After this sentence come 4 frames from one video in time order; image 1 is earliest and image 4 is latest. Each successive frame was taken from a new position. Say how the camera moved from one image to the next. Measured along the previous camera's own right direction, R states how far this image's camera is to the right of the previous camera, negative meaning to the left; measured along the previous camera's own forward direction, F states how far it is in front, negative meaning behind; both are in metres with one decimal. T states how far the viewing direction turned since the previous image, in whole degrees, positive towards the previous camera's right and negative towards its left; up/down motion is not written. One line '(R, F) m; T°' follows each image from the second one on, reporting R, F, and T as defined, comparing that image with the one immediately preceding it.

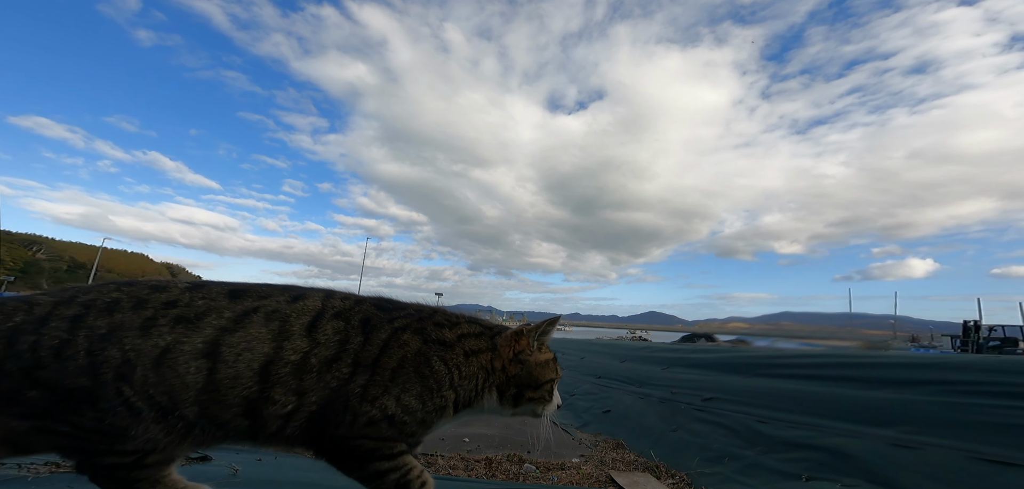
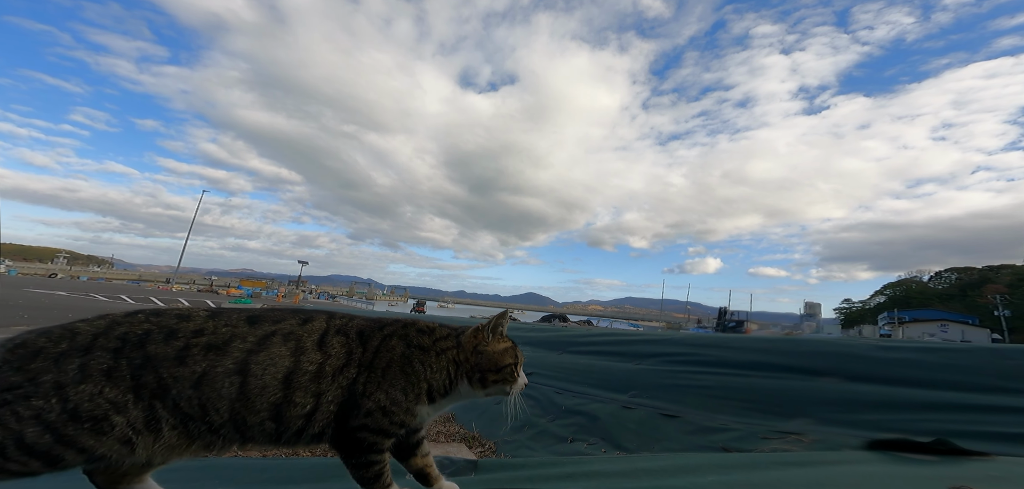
(+0.2, -0.2) m; +14°
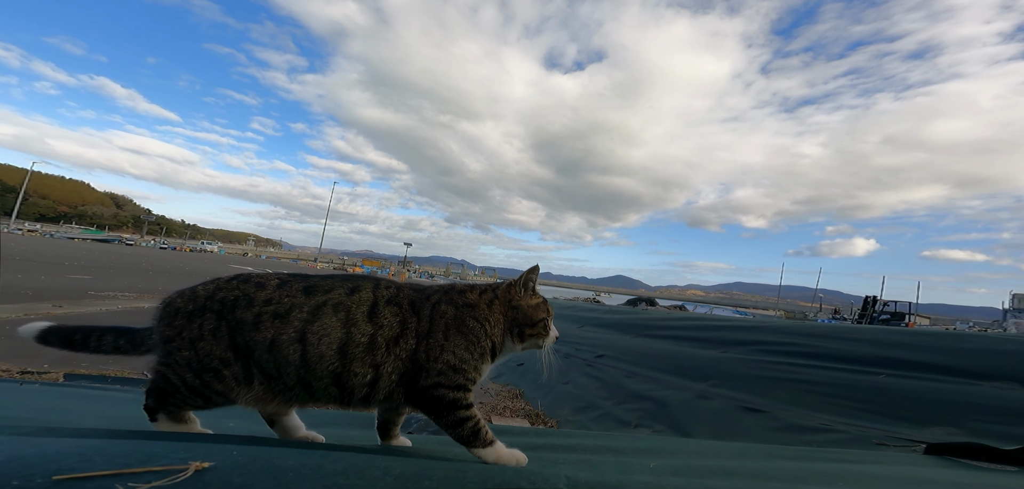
(-0.1, +0.2) m; -11°
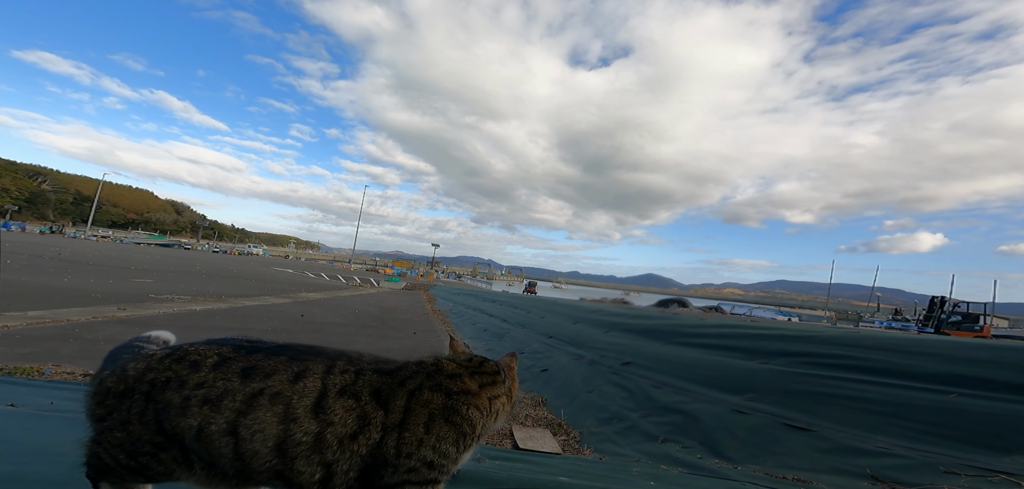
(0.0, +0.1) m; -4°
